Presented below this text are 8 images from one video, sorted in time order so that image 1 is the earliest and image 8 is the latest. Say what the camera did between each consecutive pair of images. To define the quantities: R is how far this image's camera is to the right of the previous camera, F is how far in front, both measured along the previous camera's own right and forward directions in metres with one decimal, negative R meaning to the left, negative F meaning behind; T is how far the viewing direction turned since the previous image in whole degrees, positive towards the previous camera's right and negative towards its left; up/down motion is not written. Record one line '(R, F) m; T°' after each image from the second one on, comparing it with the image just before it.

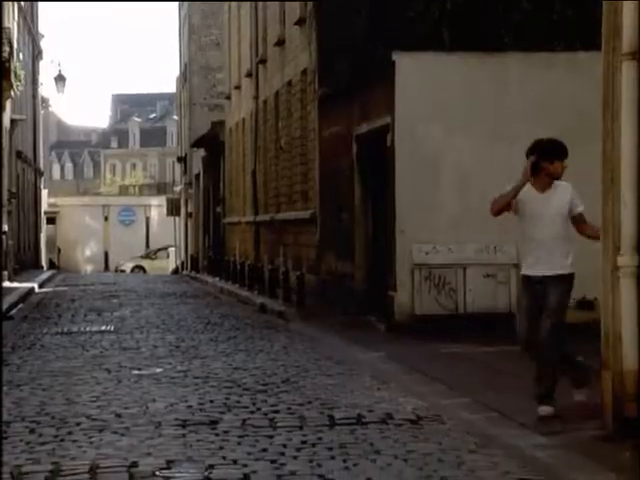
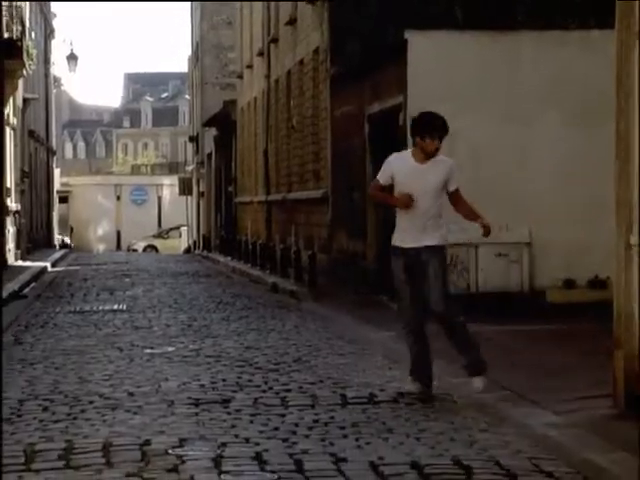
(0.0, 0.0) m; -1°
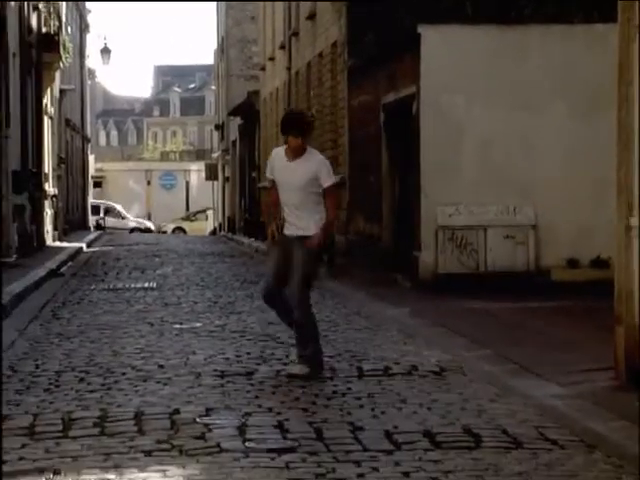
(0.0, -0.3) m; -1°
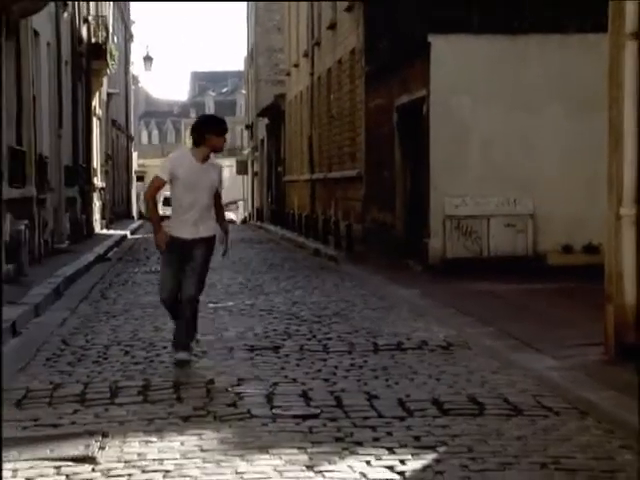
(0.0, -0.6) m; -1°
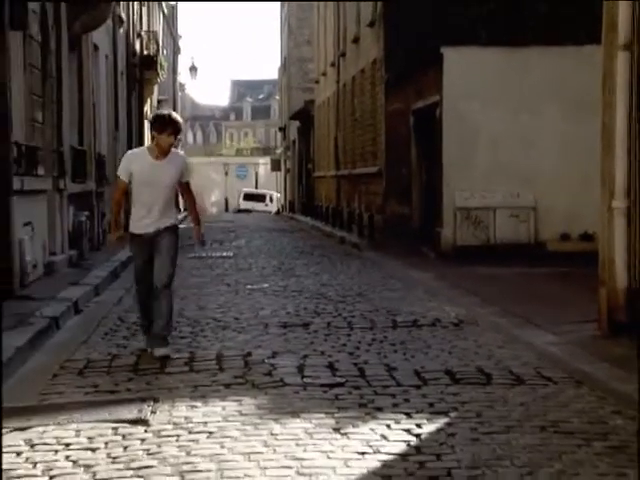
(0.0, -0.8) m; -1°
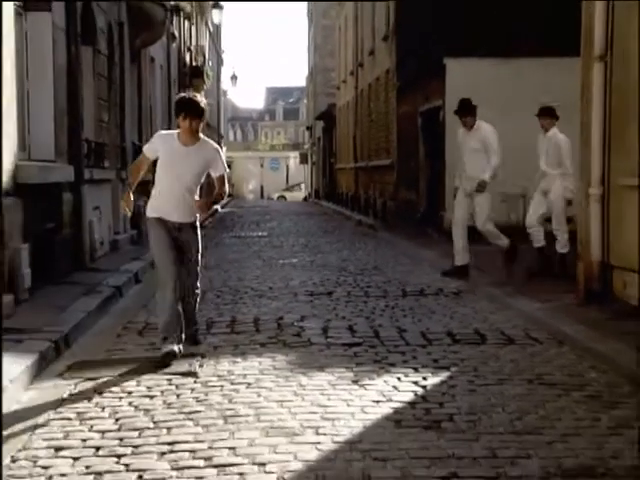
(0.0, -1.3) m; -1°
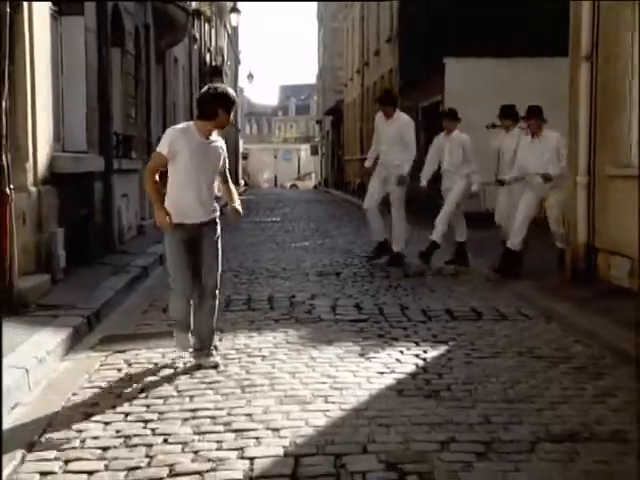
(0.0, -0.7) m; 0°
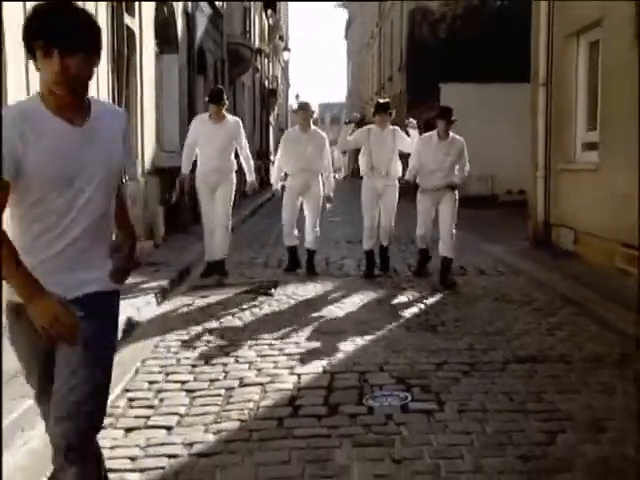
(0.0, -3.2) m; -1°
